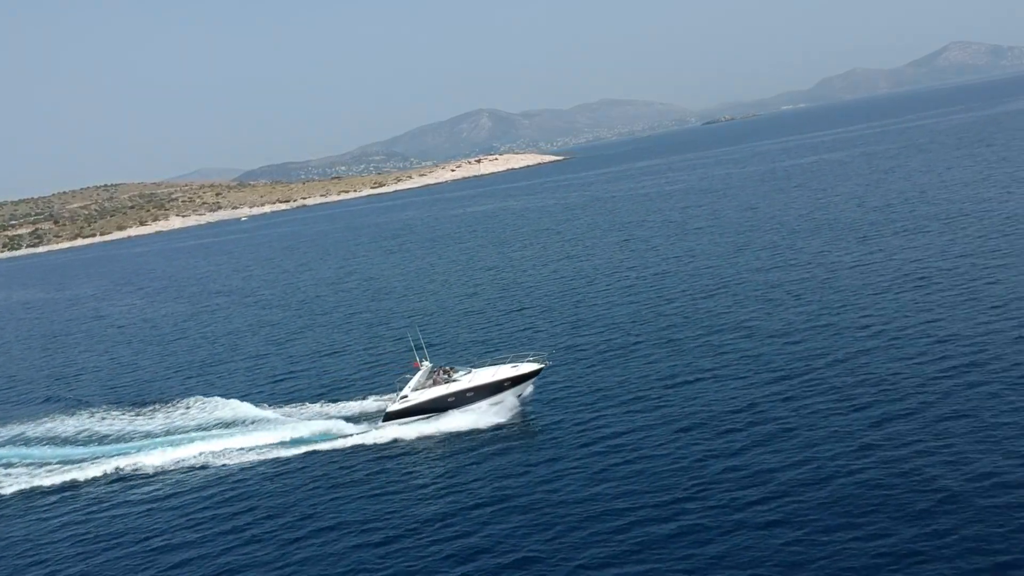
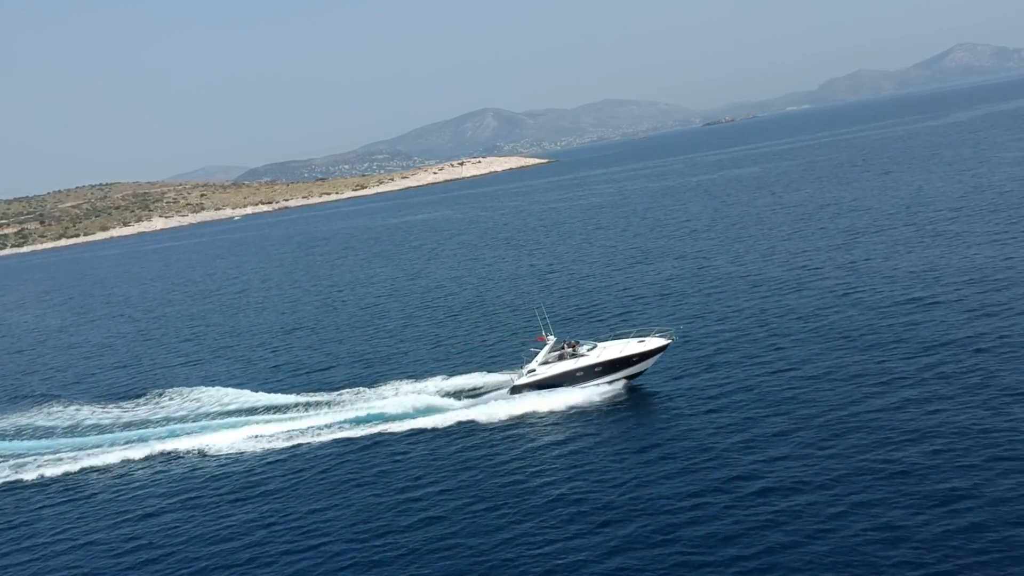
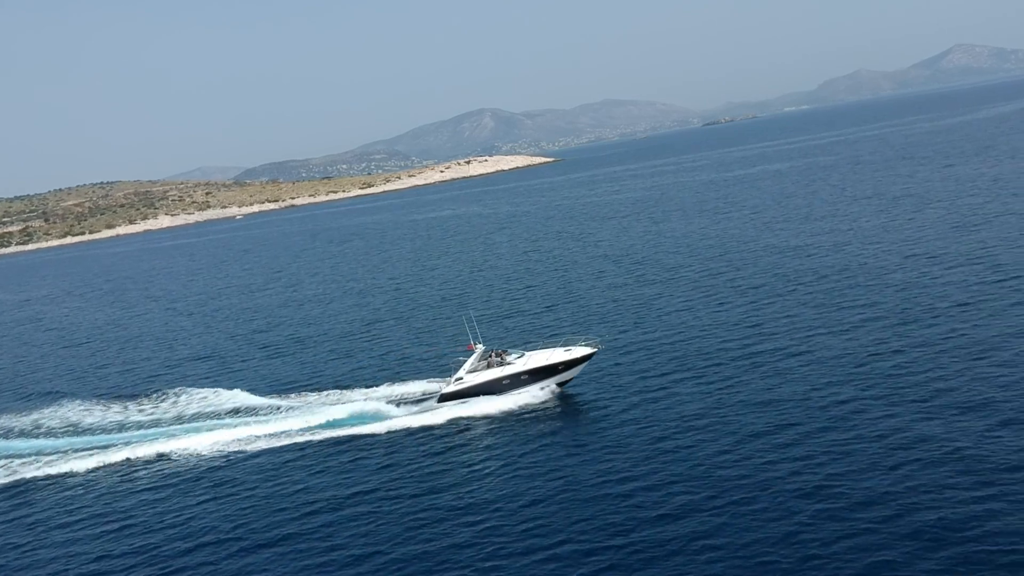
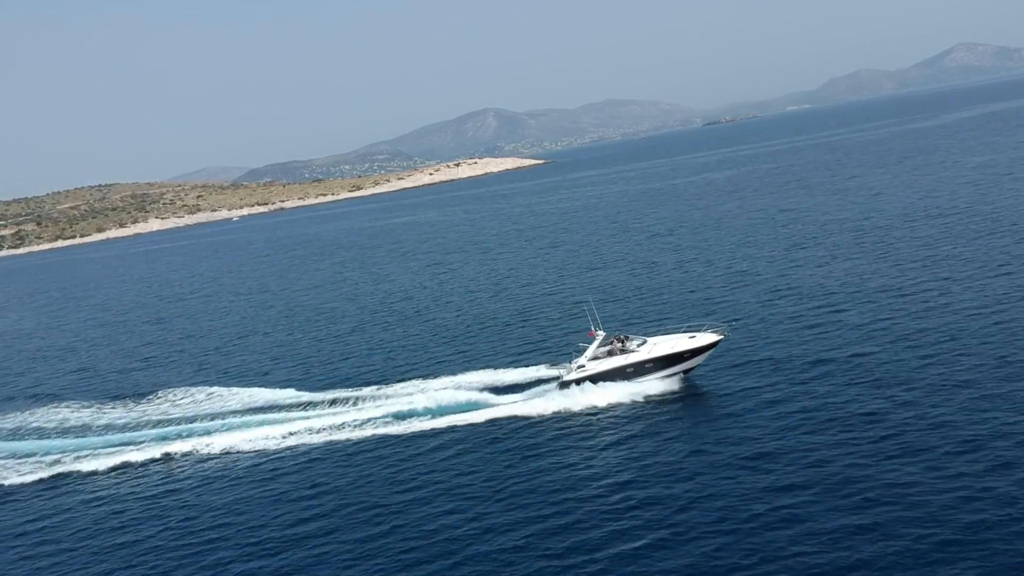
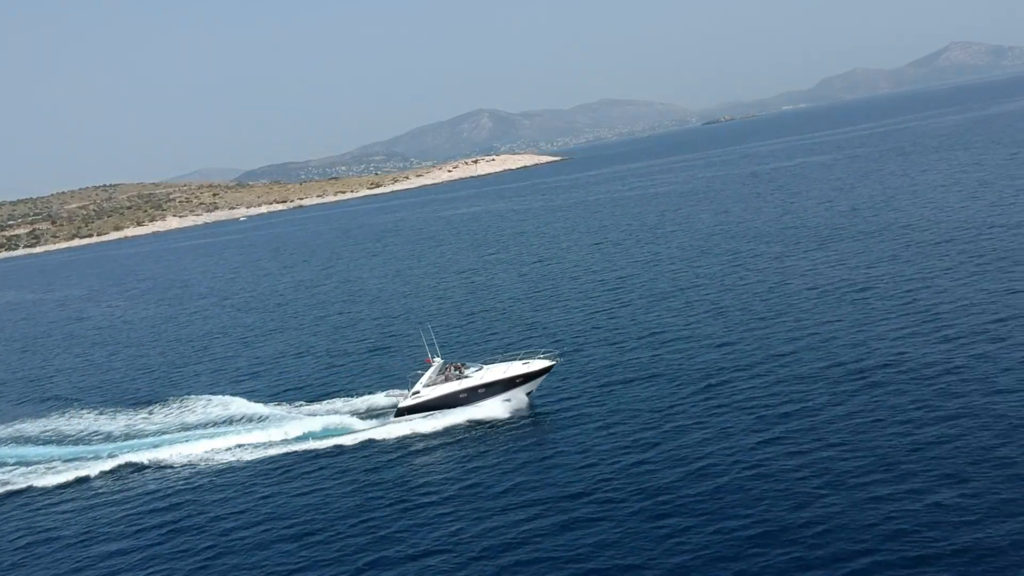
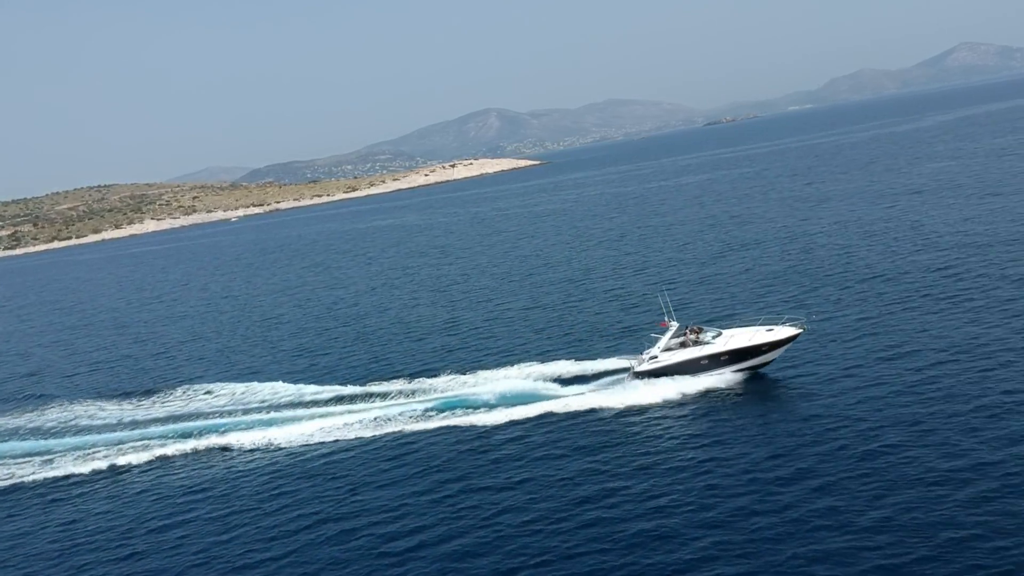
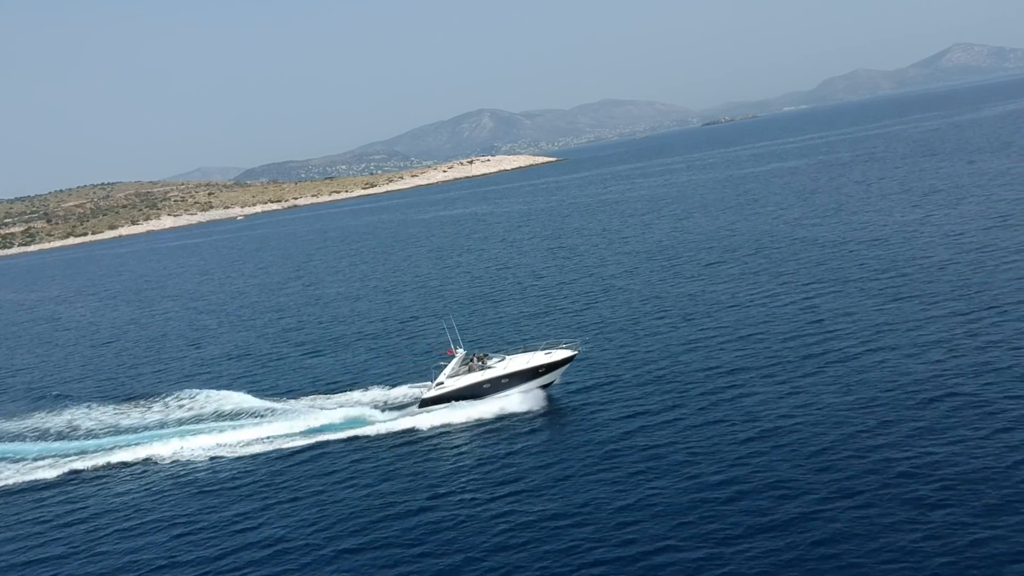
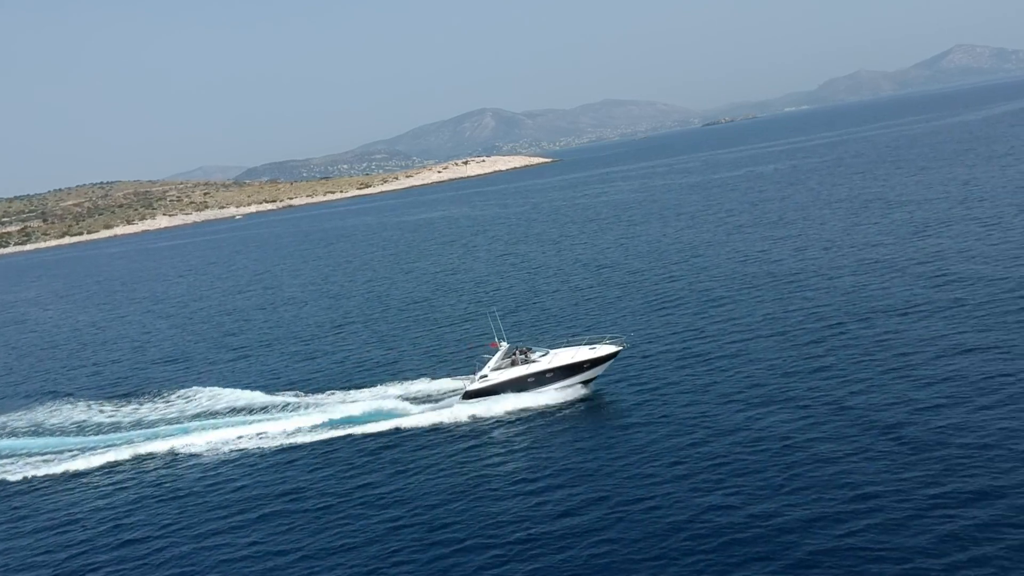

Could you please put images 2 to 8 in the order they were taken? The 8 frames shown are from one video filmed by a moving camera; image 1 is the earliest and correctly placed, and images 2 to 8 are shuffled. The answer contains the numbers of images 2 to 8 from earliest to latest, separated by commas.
5, 7, 3, 8, 2, 4, 6
